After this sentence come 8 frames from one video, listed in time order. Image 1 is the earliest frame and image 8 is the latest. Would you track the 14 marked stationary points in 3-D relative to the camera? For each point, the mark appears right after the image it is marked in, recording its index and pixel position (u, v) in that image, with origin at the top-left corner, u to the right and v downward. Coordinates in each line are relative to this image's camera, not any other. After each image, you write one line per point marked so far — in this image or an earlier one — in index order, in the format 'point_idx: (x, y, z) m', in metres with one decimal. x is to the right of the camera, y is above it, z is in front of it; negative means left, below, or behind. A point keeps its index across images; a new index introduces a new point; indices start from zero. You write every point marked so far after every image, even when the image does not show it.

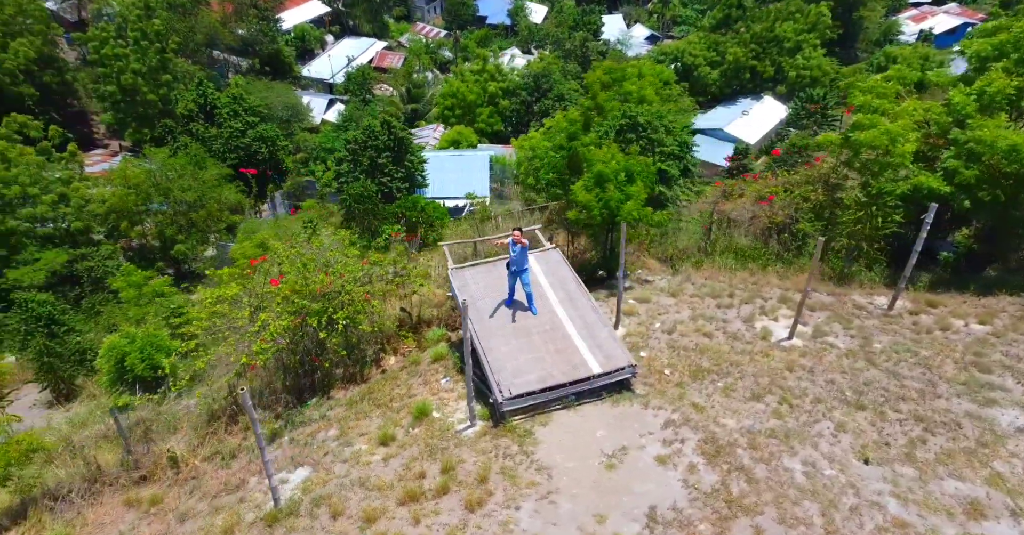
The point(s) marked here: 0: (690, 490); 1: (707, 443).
0: (+2.2, -2.8, +7.7) m
1: (+2.6, -2.4, +8.3) m
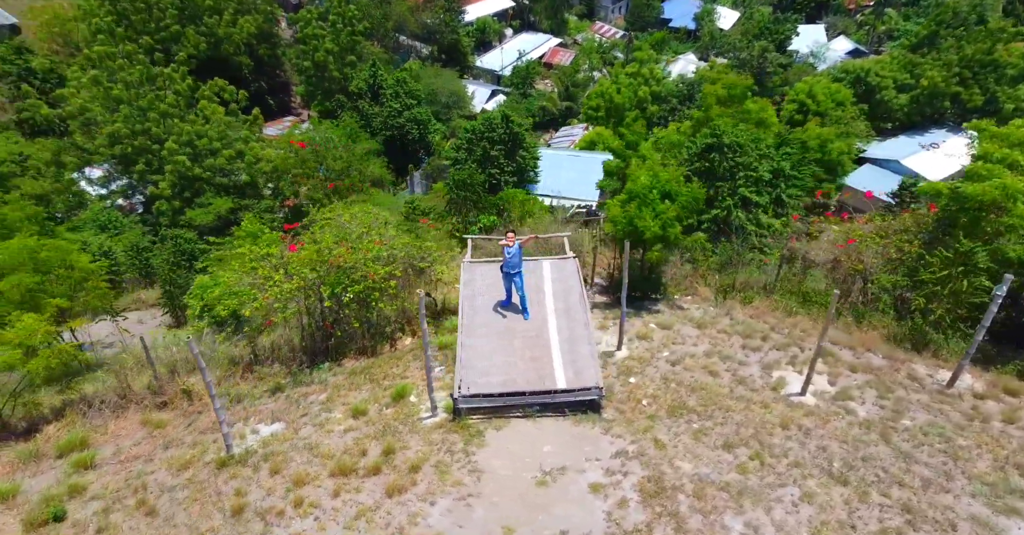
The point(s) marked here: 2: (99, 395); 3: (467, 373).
0: (+1.2, -3.1, +7.3) m
1: (+1.7, -2.8, +7.9) m
2: (-8.2, -2.5, +12.1) m
3: (-0.7, -1.6, +9.2) m
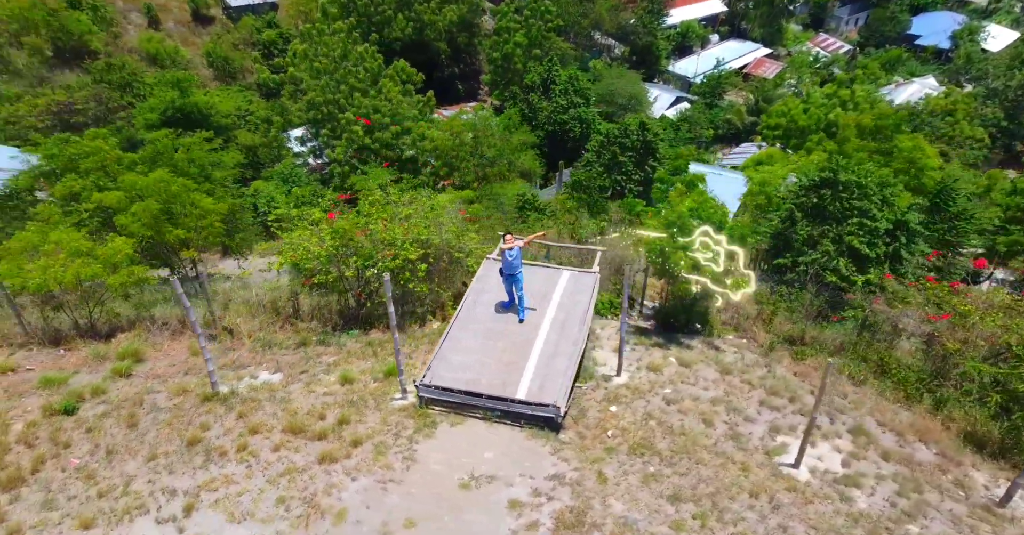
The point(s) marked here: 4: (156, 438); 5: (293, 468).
0: (0.0, -3.2, +7.1) m
1: (+0.7, -3.0, +7.5) m
2: (-7.9, -1.1, +13.9) m
3: (-1.1, -1.5, +9.4) m
4: (-5.2, -2.4, +8.7) m
5: (-3.0, -2.7, +8.0) m
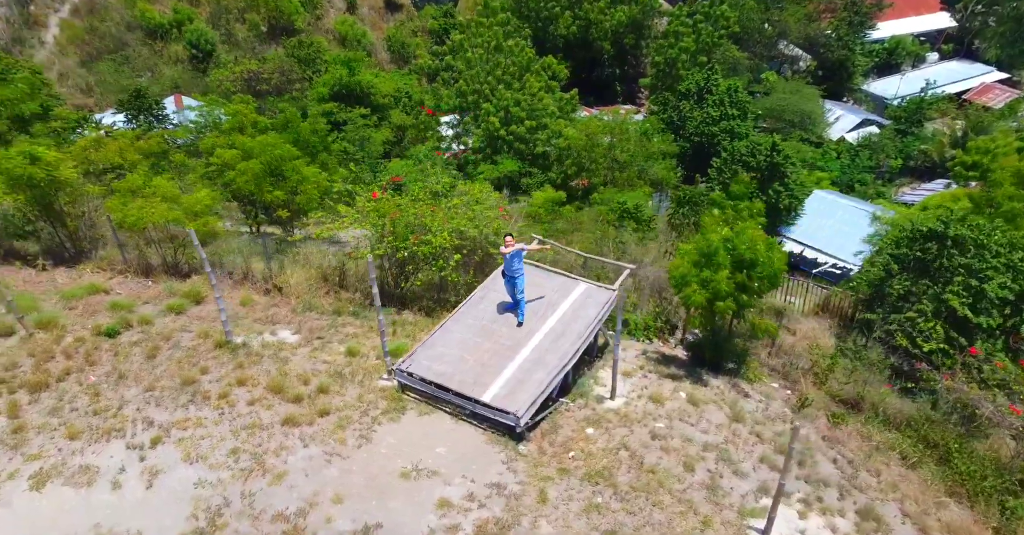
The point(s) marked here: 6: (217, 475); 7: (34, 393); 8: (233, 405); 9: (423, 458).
0: (-1.1, -3.2, +7.1) m
1: (-0.2, -3.1, +7.3) m
2: (-7.0, 0.0, +15.2) m
3: (-1.4, -1.3, +9.5) m
4: (-5.6, -1.7, +9.7) m
5: (-3.7, -2.2, +8.5) m
6: (-3.9, -2.7, +7.8) m
7: (-7.3, -1.9, +9.3) m
8: (-4.1, -2.0, +8.9) m
9: (-1.2, -2.6, +8.2) m
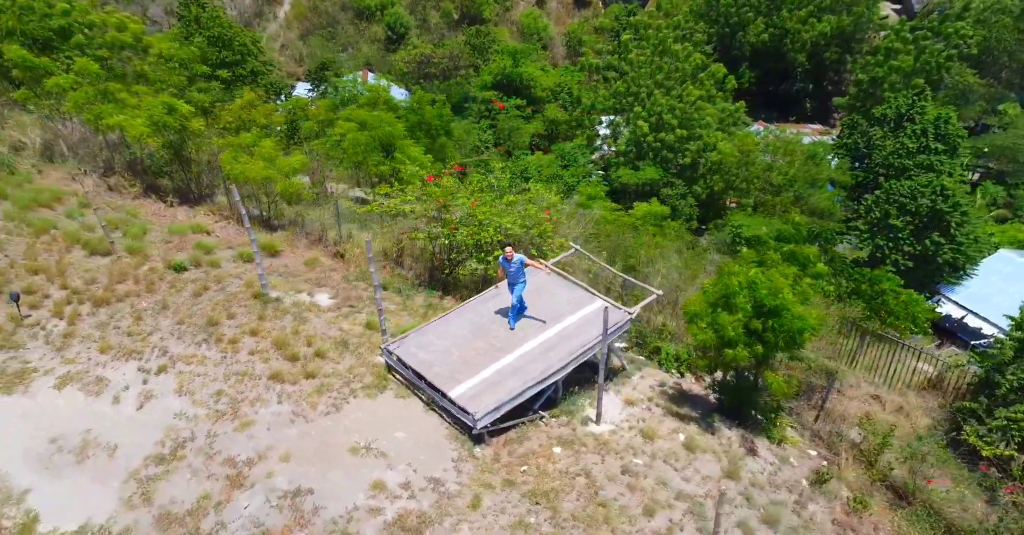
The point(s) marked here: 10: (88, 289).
0: (-2.0, -3.0, +7.3) m
1: (-1.2, -3.0, +7.4) m
2: (-5.5, +1.0, +16.5) m
3: (-1.6, -1.1, +9.7) m
4: (-5.6, -0.7, +10.8) m
5: (-4.1, -1.6, +9.3) m
6: (-4.6, -2.0, +8.6) m
7: (-7.4, -0.7, +10.8) m
8: (-4.4, -1.4, +9.7) m
9: (-1.8, -2.4, +8.4) m
10: (-7.9, -0.3, +11.4) m
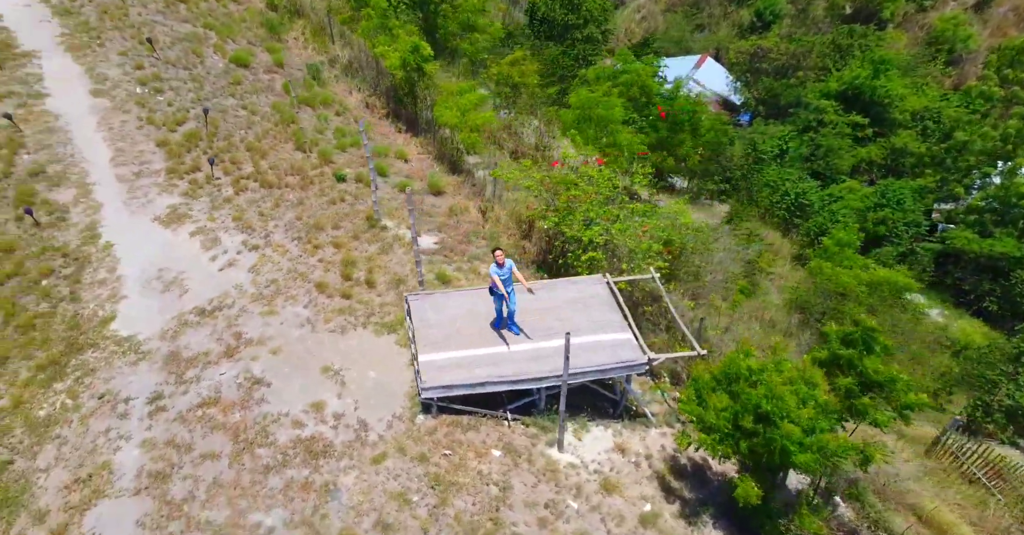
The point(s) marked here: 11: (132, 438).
0: (-3.2, -2.0, +8.3) m
1: (-2.5, -2.3, +8.0) m
2: (-1.0, +2.5, +17.6) m
3: (-1.2, -0.5, +10.0) m
4: (-4.0, +1.1, +12.7) m
5: (-3.7, -0.1, +10.8) m
6: (-4.5, -0.3, +10.4) m
7: (-5.6, +1.8, +13.4) m
8: (-3.7, +0.2, +11.2) m
9: (-2.4, -1.5, +9.1) m
10: (-5.7, +2.2, +14.2) m
11: (-5.1, -2.3, +8.1) m
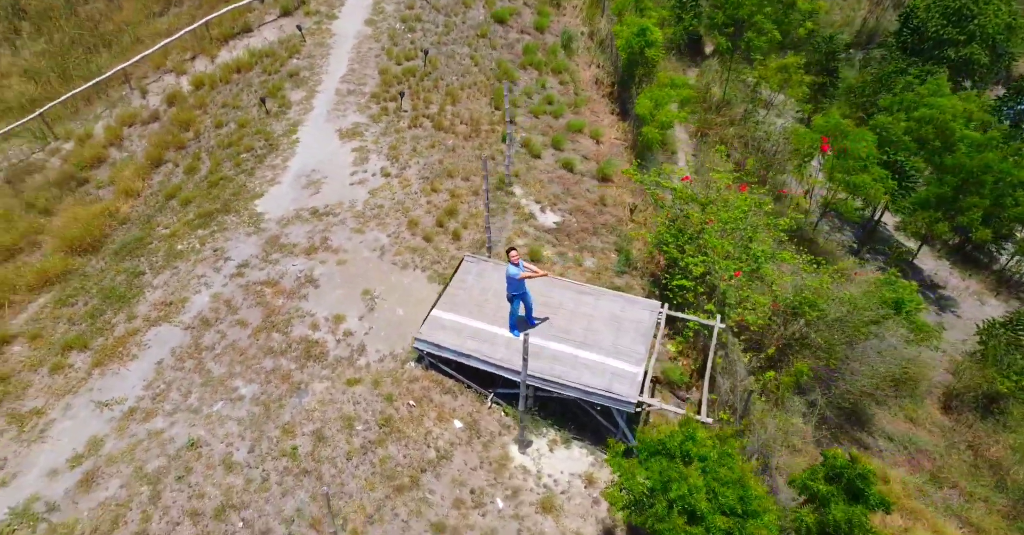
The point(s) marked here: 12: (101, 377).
0: (-3.2, -0.7, +9.4) m
1: (-2.8, -1.2, +8.8) m
2: (+3.8, +2.4, +16.7) m
3: (-0.3, 0.0, +10.1) m
4: (-1.2, +2.3, +13.5) m
5: (-2.0, +1.2, +11.7) m
6: (-3.0, +1.2, +11.7) m
7: (-2.0, +3.4, +14.7) m
8: (-1.7, +1.4, +12.1) m
9: (-2.0, -0.6, +9.8) m
10: (-1.6, +3.8, +15.4) m
11: (-4.9, -0.3, +10.0) m
12: (-5.9, -1.6, +8.7) m
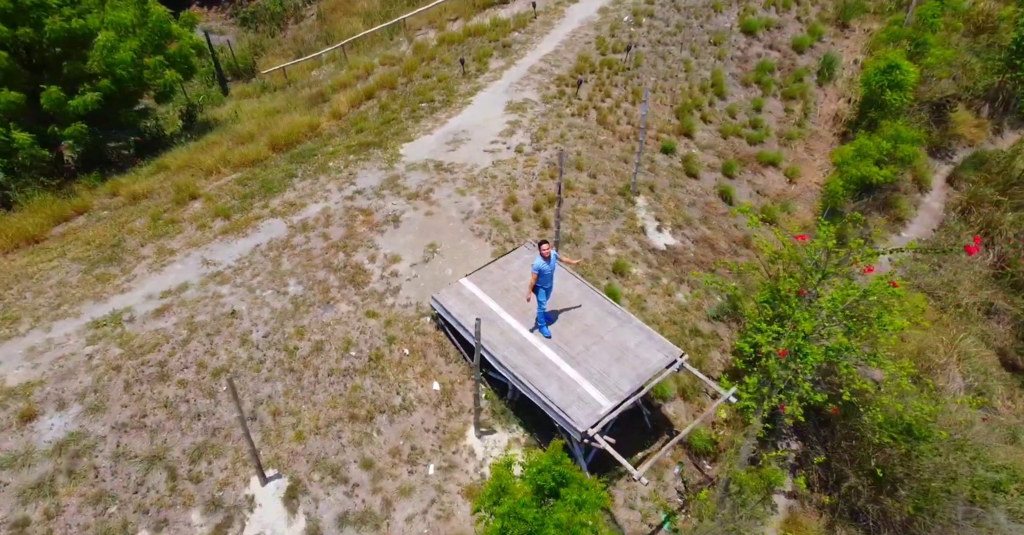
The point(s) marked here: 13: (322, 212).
0: (-2.4, +0.4, +10.4) m
1: (-2.4, -0.2, +9.8) m
2: (+7.4, +0.7, +14.4) m
3: (+0.6, +0.1, +10.0) m
4: (+1.8, +2.4, +13.2) m
5: (+0.1, +1.7, +12.0) m
6: (-0.7, +2.0, +12.3) m
7: (+1.9, +3.6, +14.6) m
8: (+0.6, +1.8, +12.2) m
9: (-1.1, +0.1, +10.3) m
10: (+2.7, +3.9, +15.1) m
11: (-3.5, +1.2, +11.6) m
12: (-5.3, +0.4, +10.9) m
13: (-3.6, +1.0, +11.4) m
